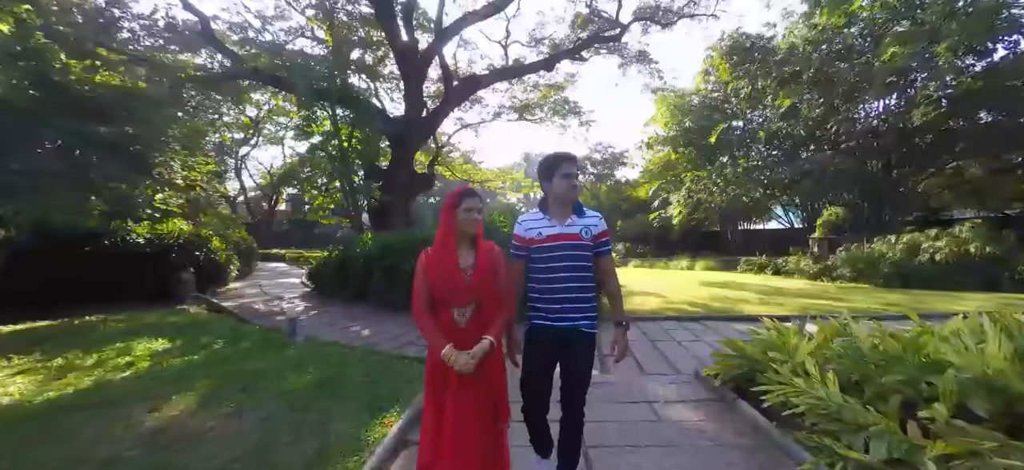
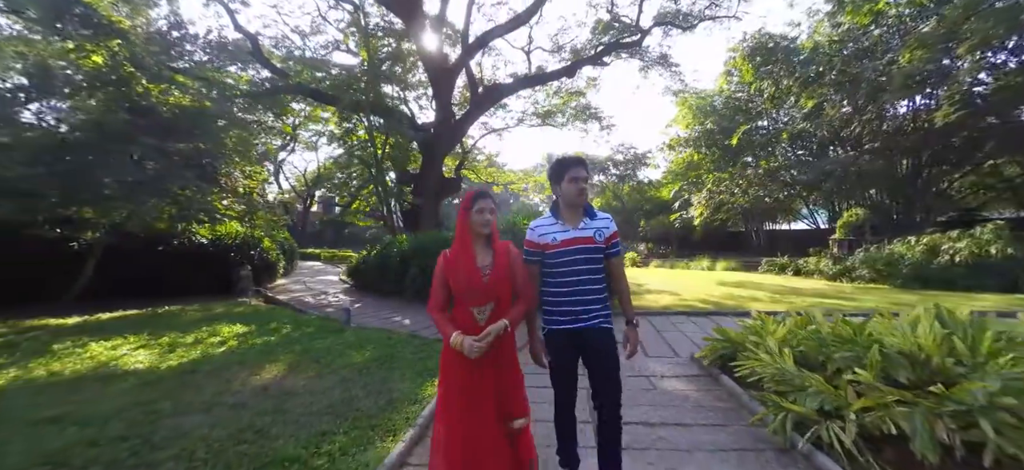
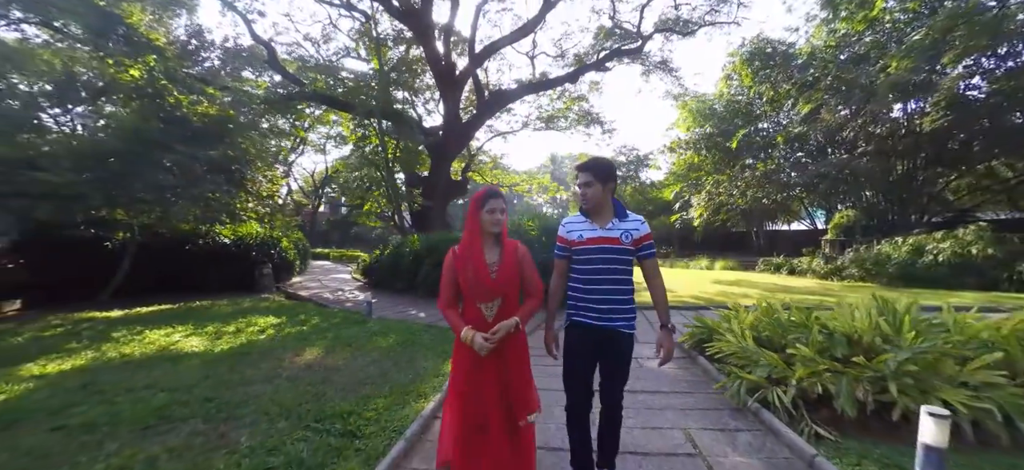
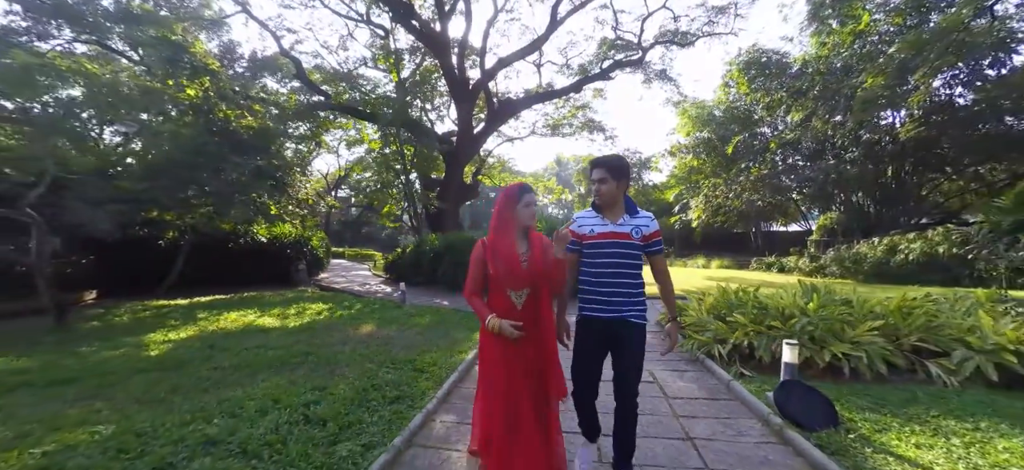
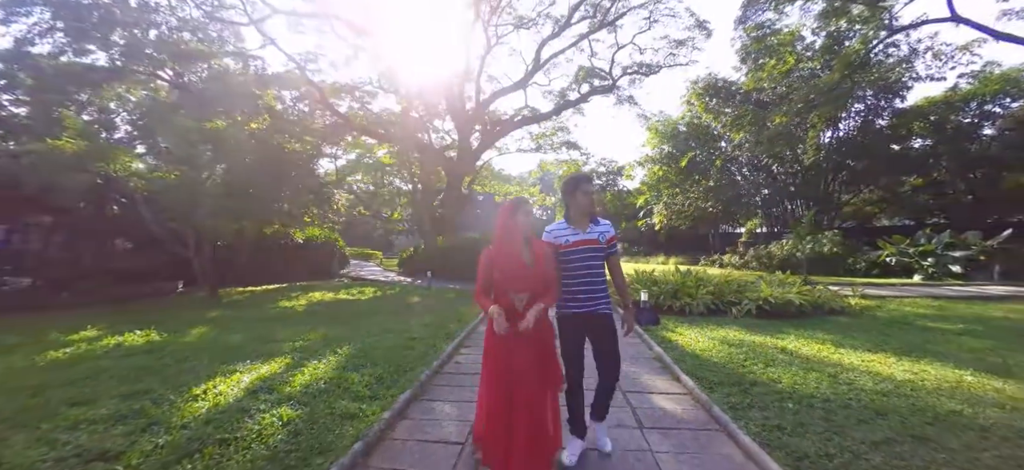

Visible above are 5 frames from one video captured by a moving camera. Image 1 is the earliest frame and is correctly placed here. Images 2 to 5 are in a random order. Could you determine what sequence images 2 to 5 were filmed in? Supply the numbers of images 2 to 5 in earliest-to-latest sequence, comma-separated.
2, 3, 4, 5
